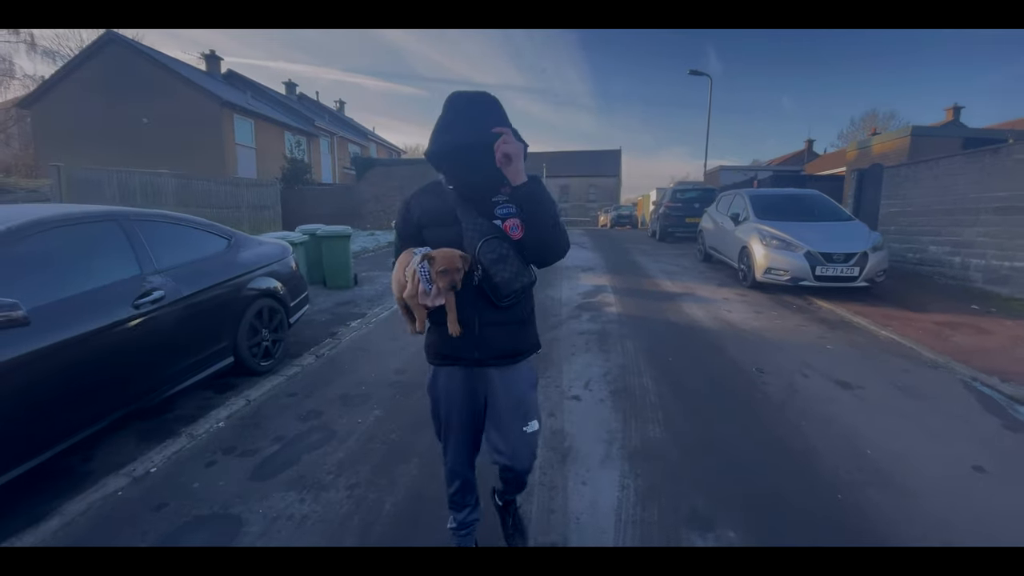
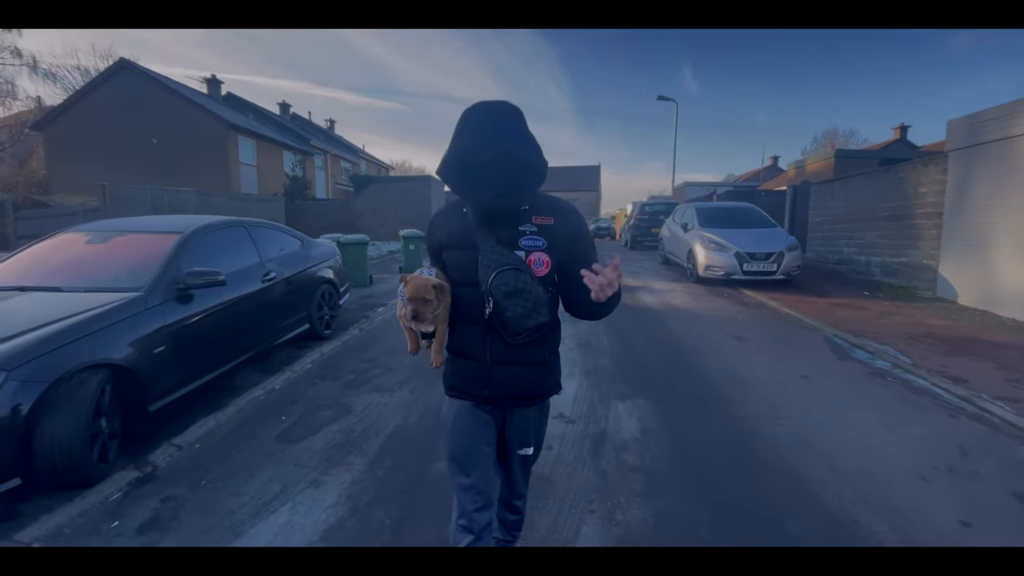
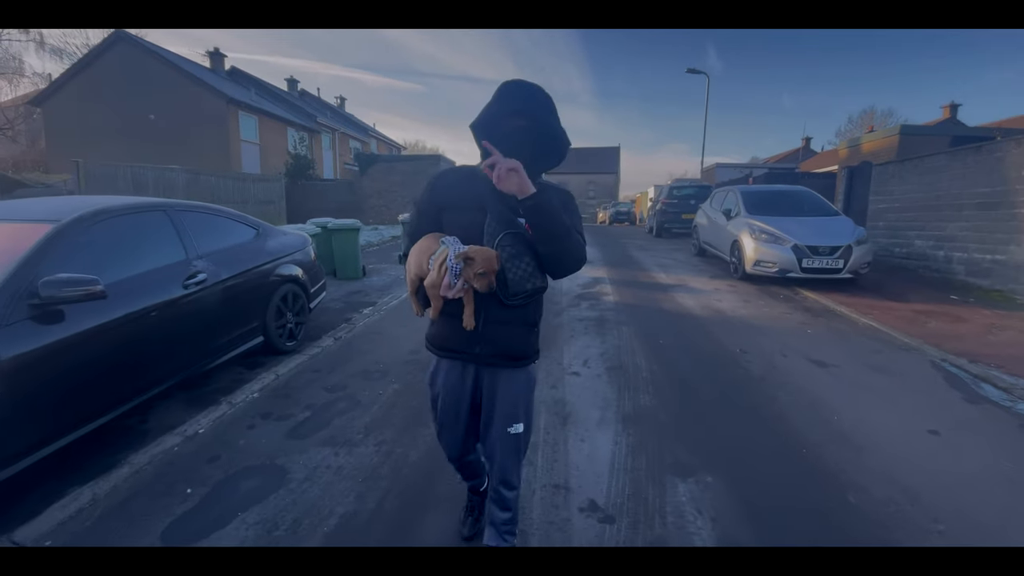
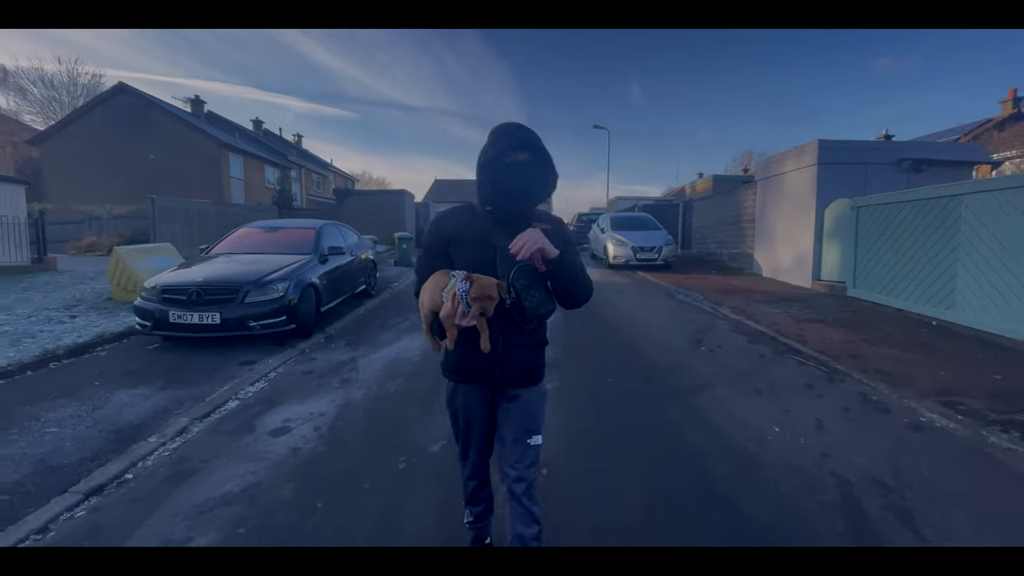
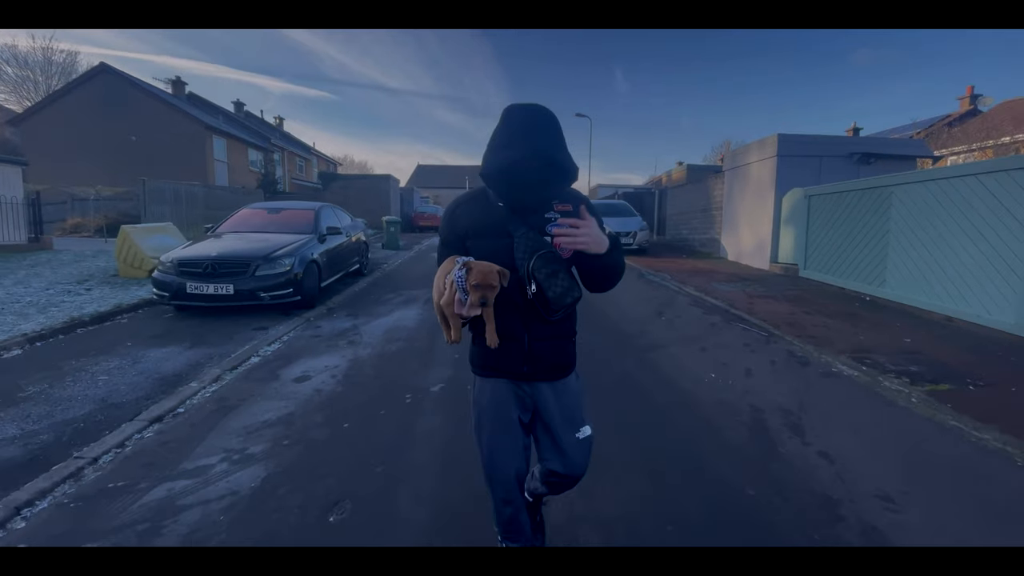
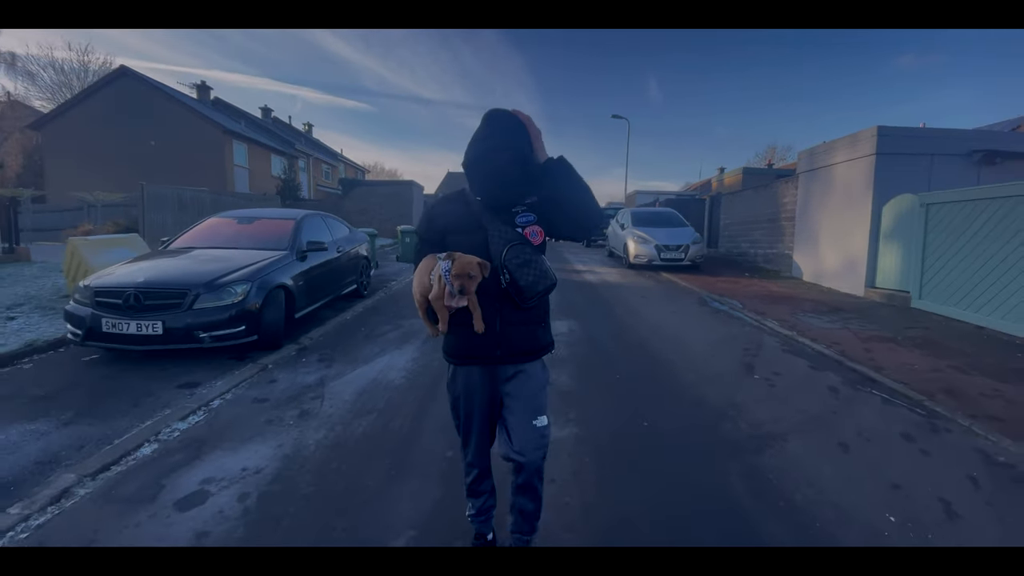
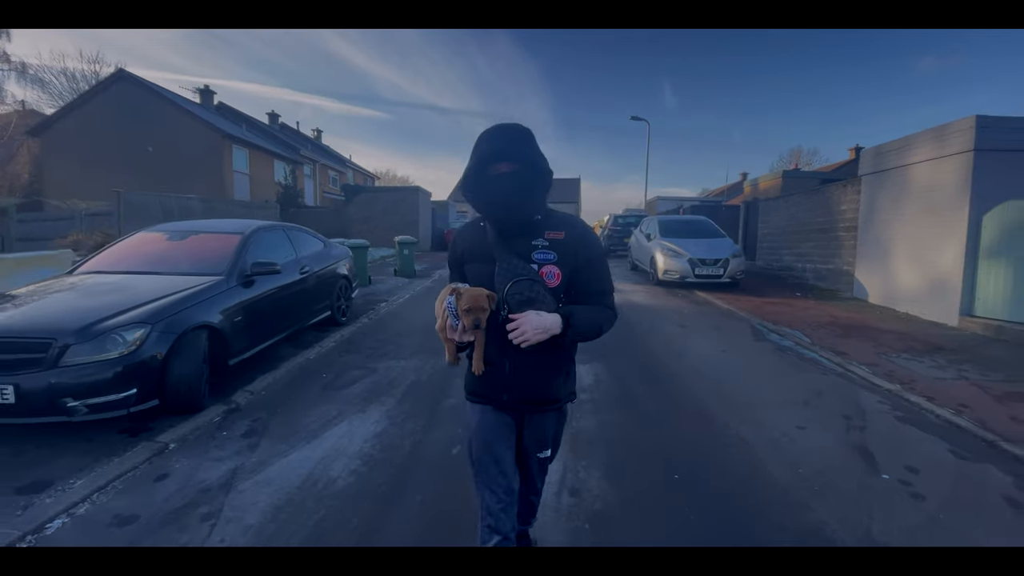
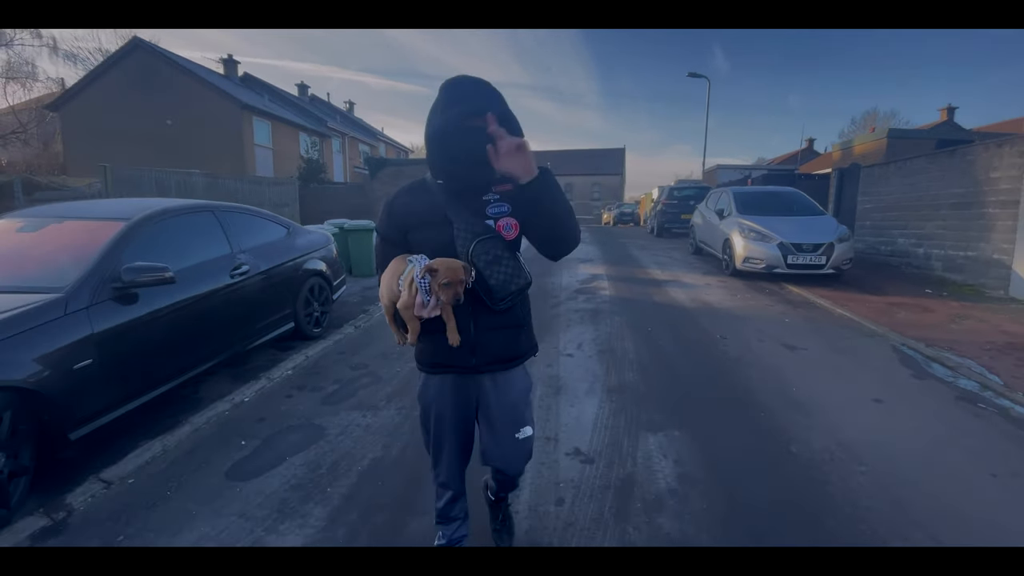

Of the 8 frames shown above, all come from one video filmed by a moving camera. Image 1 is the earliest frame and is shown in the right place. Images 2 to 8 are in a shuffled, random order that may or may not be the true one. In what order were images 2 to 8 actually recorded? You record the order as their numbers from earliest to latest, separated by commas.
3, 8, 2, 7, 6, 4, 5
